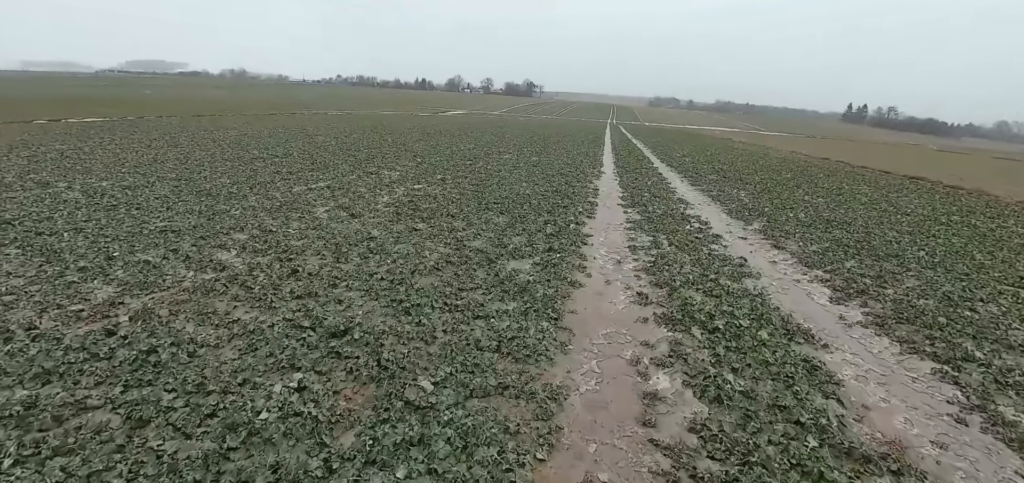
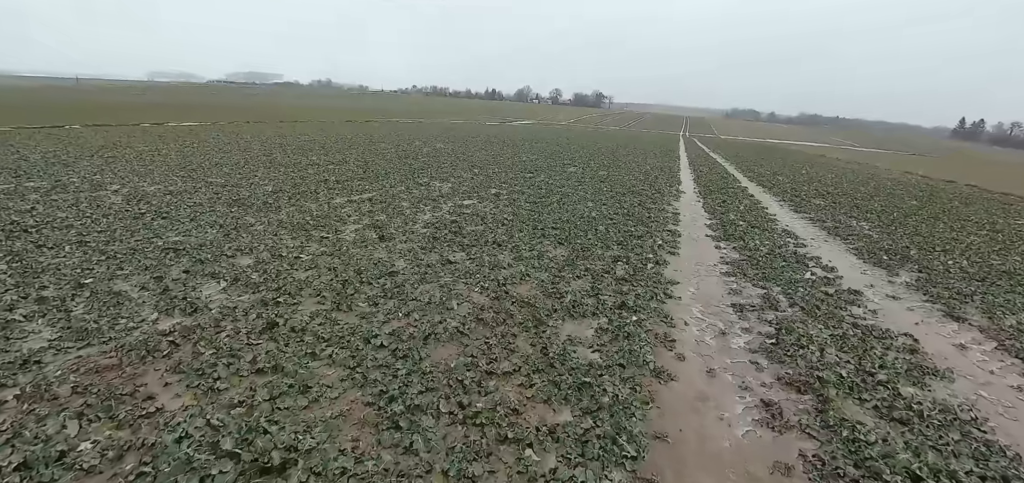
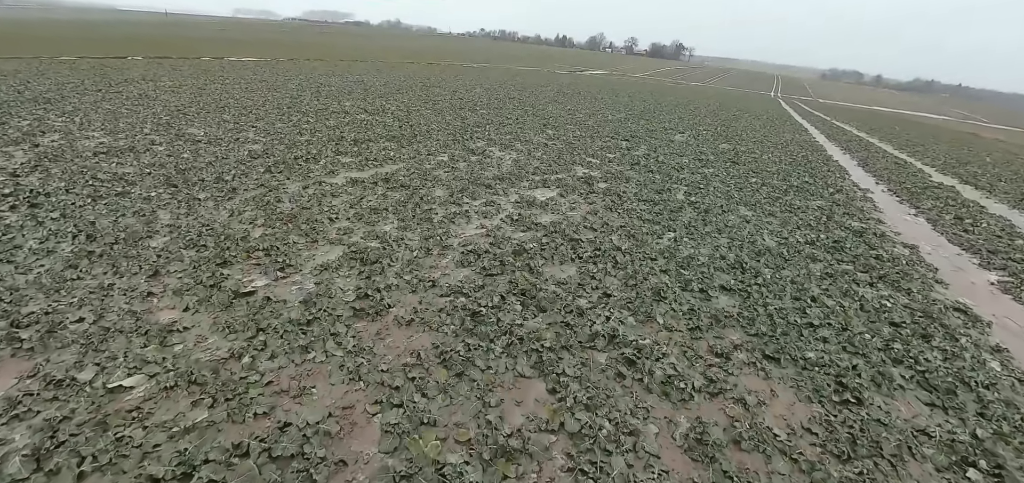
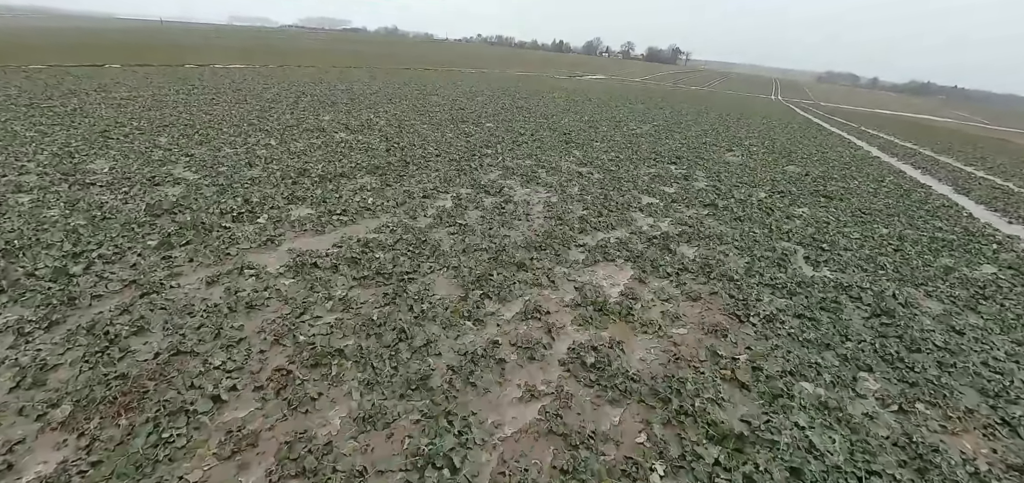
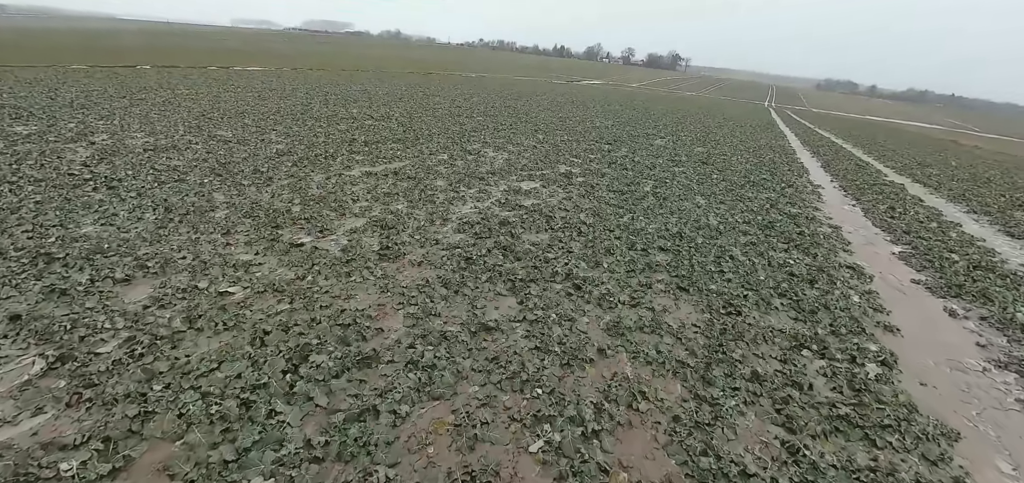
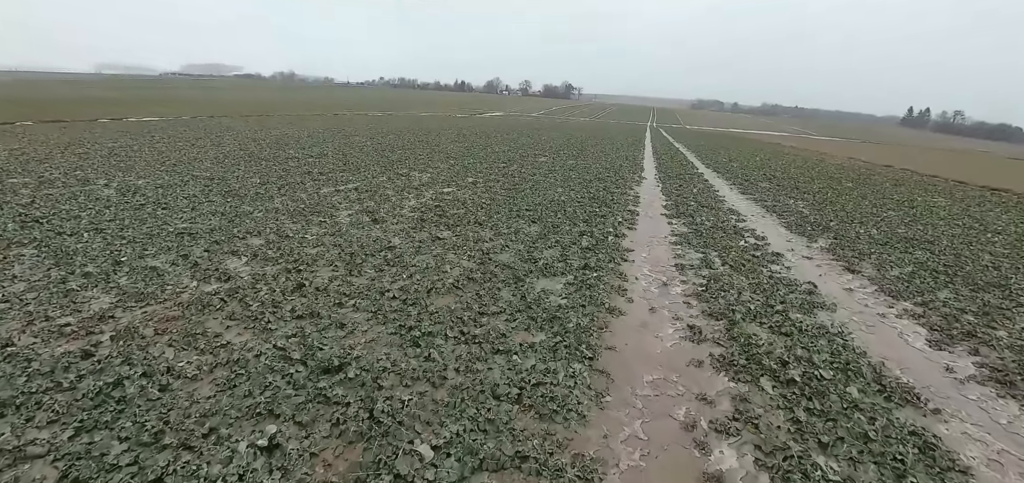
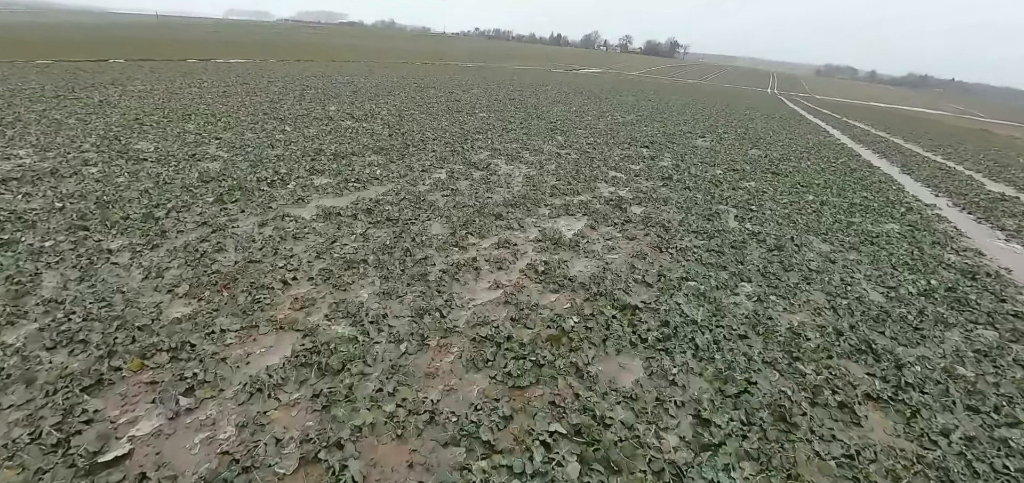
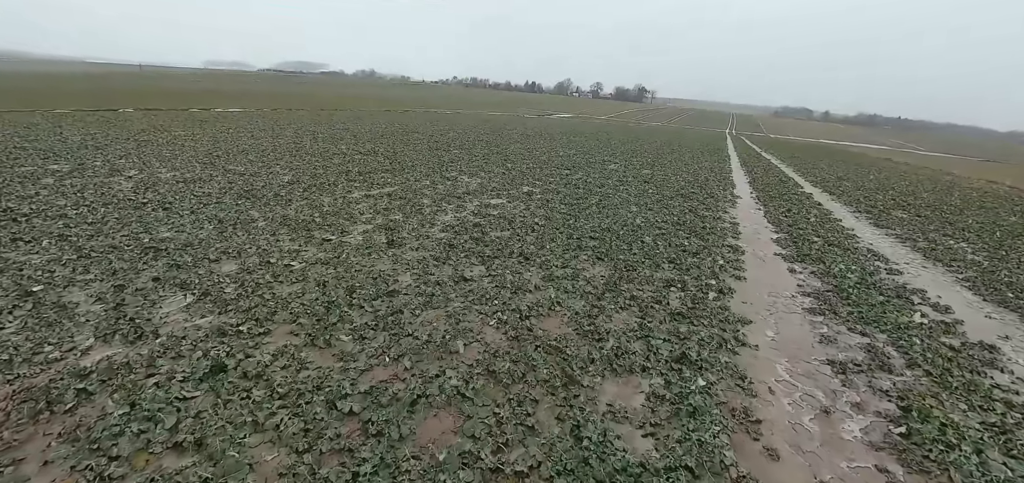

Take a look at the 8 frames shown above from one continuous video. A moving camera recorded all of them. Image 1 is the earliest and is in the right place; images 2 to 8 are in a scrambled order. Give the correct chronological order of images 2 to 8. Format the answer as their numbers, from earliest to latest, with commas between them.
6, 2, 8, 5, 3, 7, 4
